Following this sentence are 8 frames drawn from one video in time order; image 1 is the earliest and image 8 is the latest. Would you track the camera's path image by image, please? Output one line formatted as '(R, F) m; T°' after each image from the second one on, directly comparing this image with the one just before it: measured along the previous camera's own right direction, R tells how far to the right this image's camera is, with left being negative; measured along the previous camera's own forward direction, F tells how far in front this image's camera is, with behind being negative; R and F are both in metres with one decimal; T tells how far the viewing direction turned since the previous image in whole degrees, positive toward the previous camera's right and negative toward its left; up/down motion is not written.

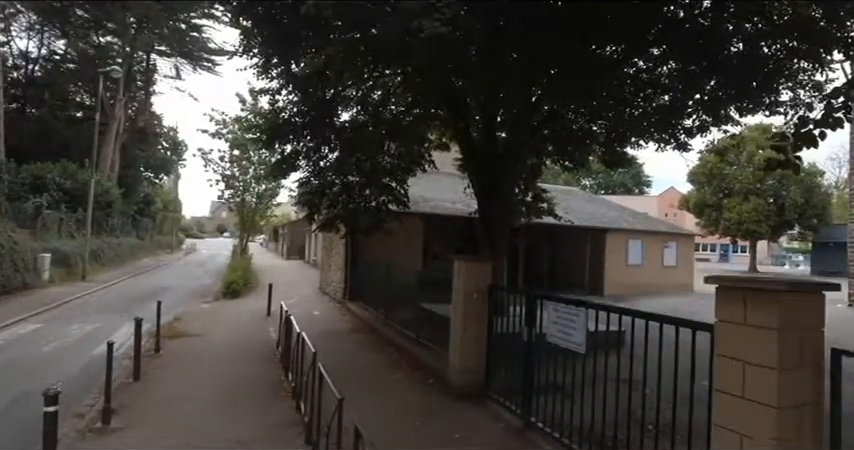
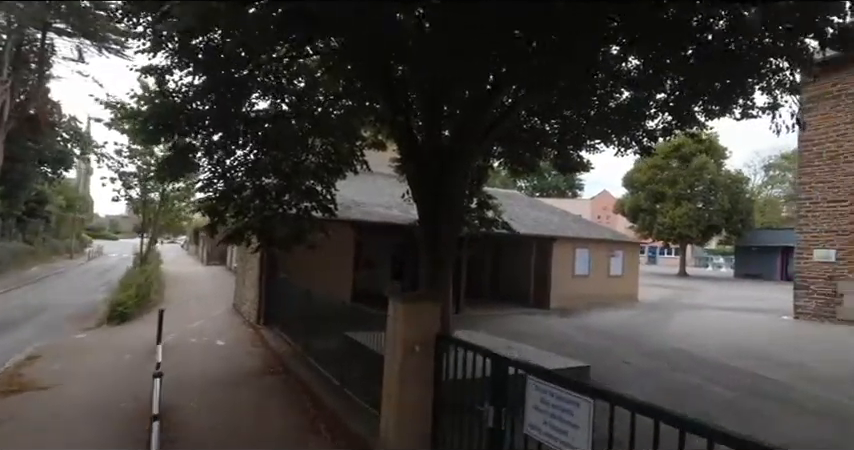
(+0.1, +1.8) m; +7°
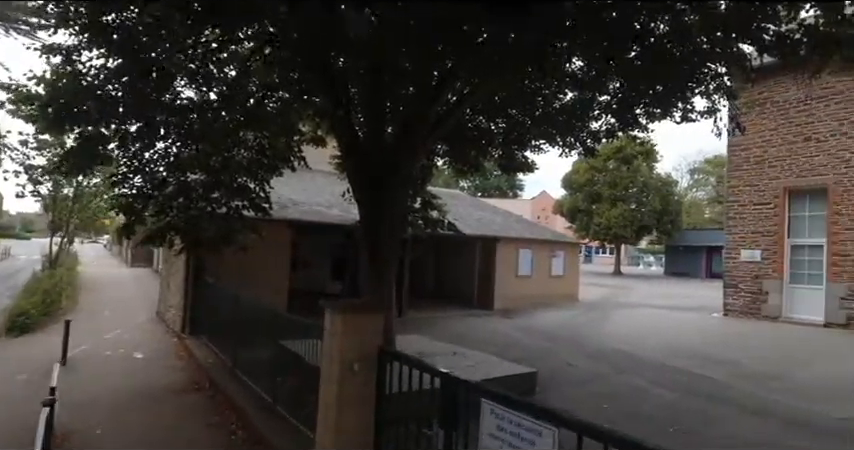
(0.0, +0.5) m; +6°
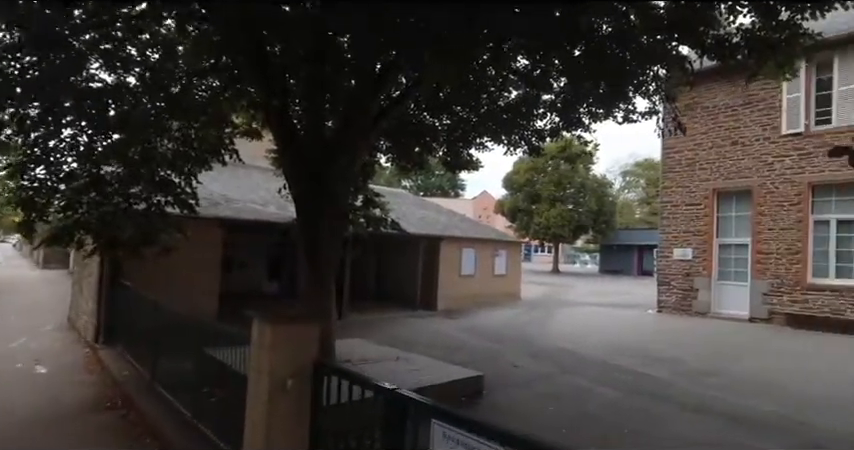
(0.0, +0.4) m; +7°
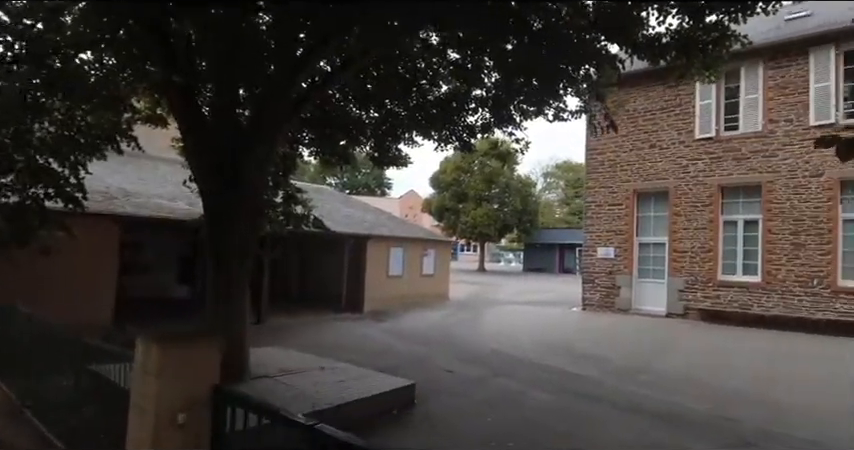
(0.0, +0.5) m; +8°
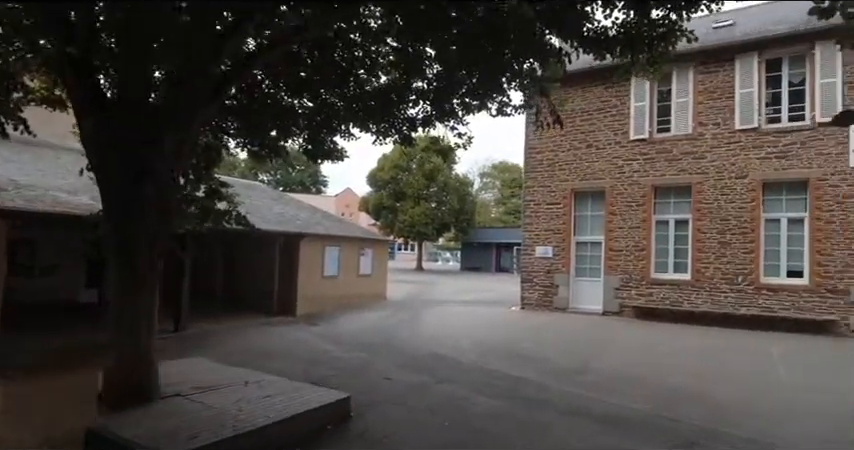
(0.0, +0.5) m; +7°
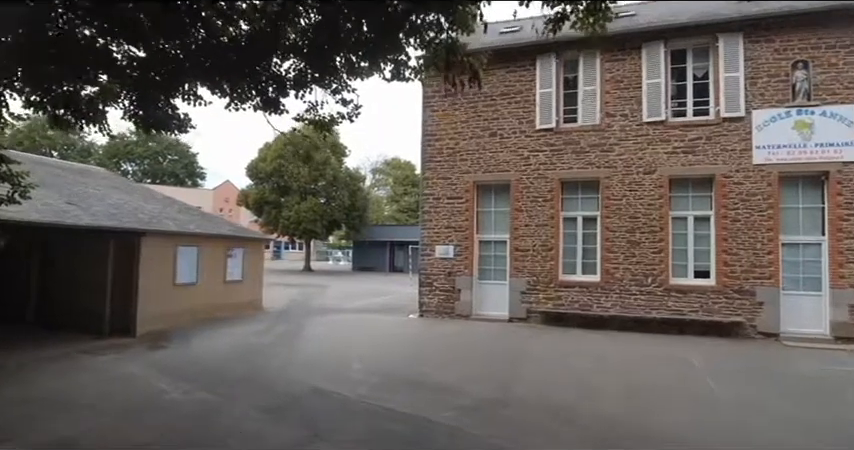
(+0.2, +2.0) m; +12°
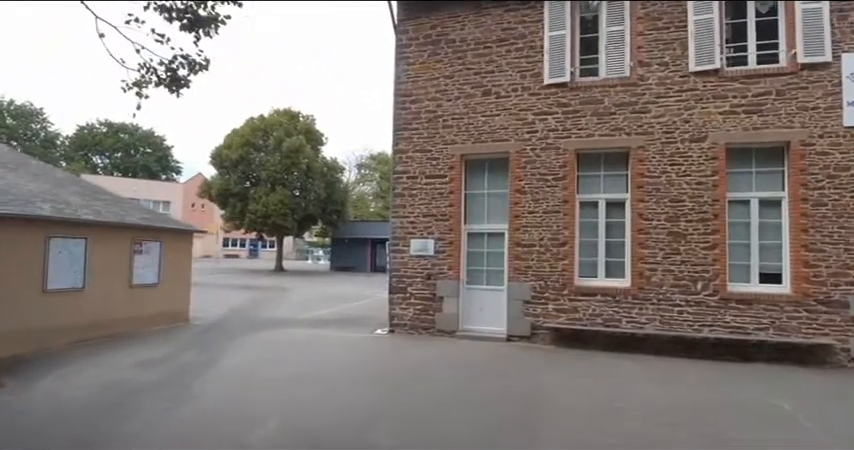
(+0.4, +3.1) m; +1°
